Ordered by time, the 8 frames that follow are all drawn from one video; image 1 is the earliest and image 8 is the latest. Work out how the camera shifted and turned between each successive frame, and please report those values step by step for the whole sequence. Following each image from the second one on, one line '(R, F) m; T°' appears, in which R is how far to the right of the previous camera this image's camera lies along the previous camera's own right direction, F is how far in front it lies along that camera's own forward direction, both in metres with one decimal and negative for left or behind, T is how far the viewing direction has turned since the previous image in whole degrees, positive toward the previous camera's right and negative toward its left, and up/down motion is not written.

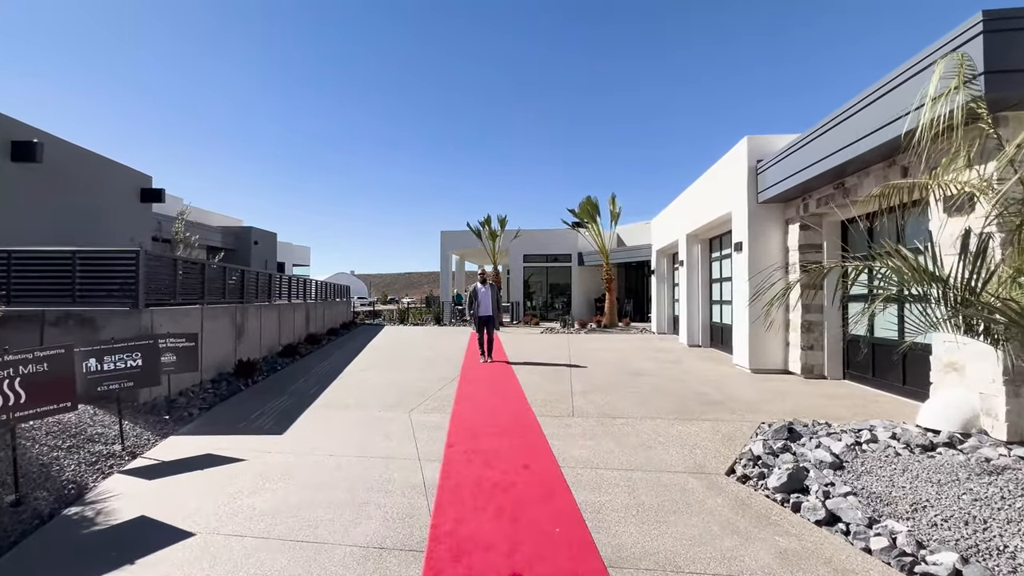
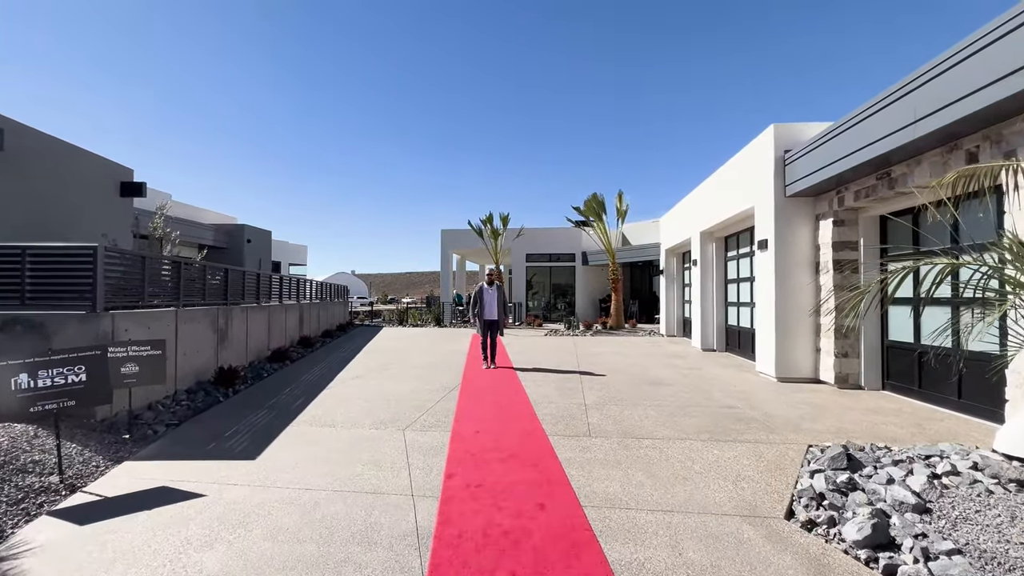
(-0.1, +0.6) m; 0°
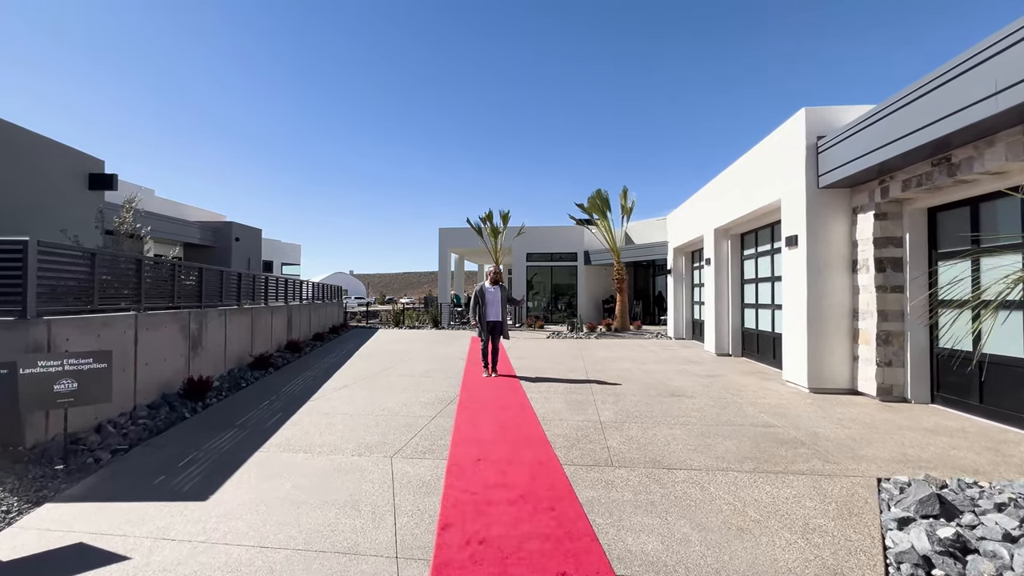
(-0.1, +0.7) m; 0°
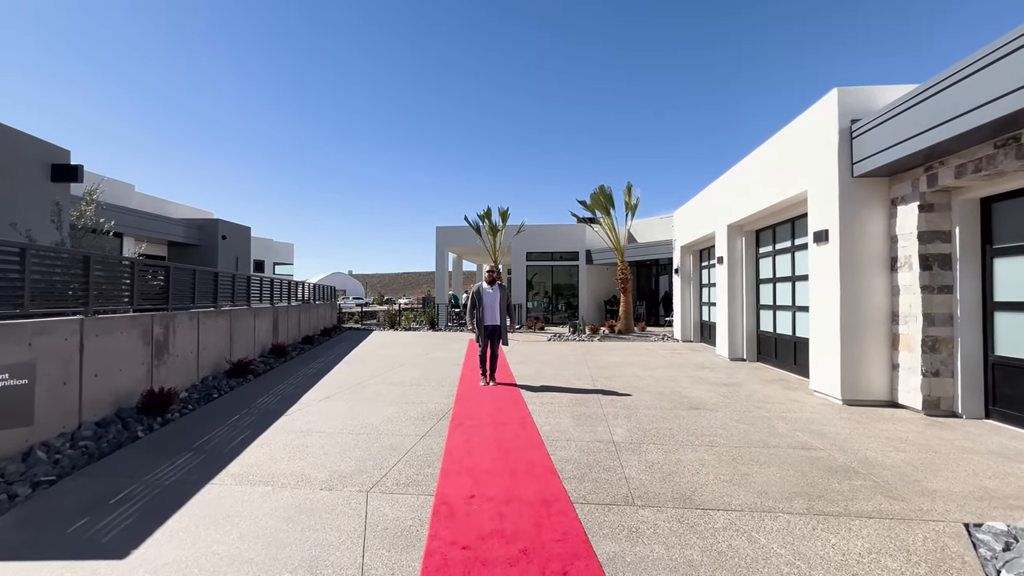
(0.0, +0.7) m; 0°
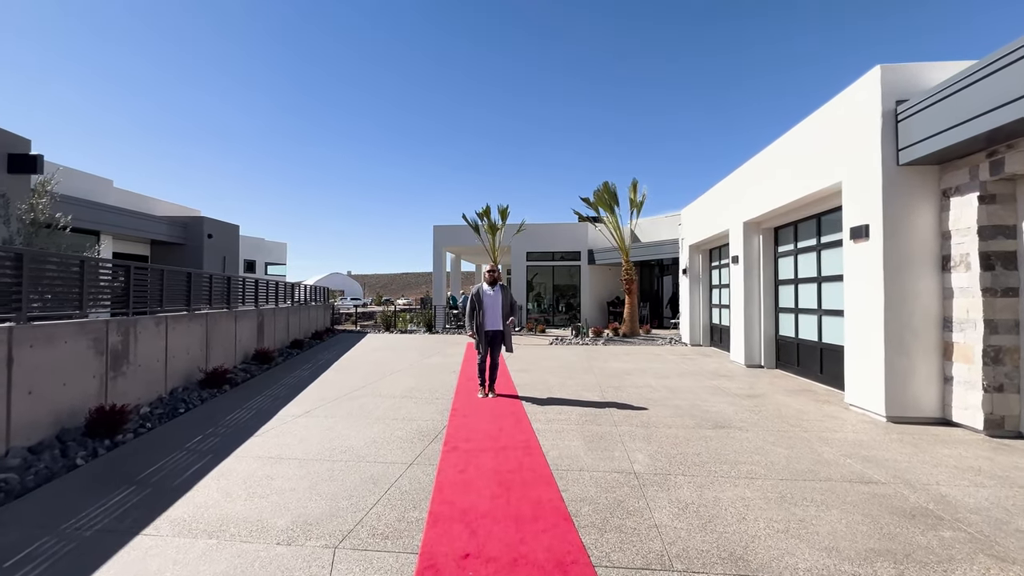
(0.0, +0.7) m; 0°
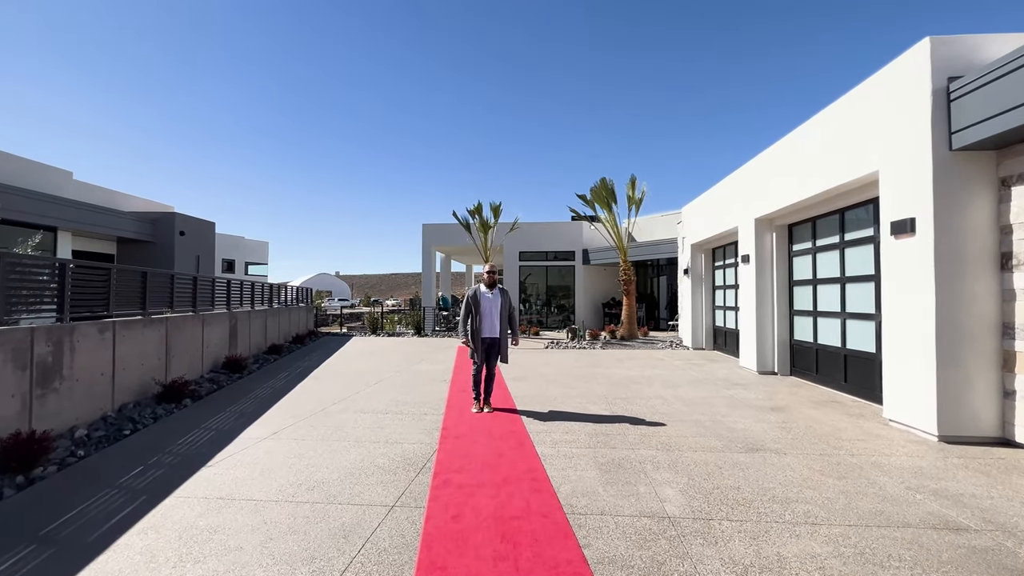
(-0.1, +0.7) m; +1°
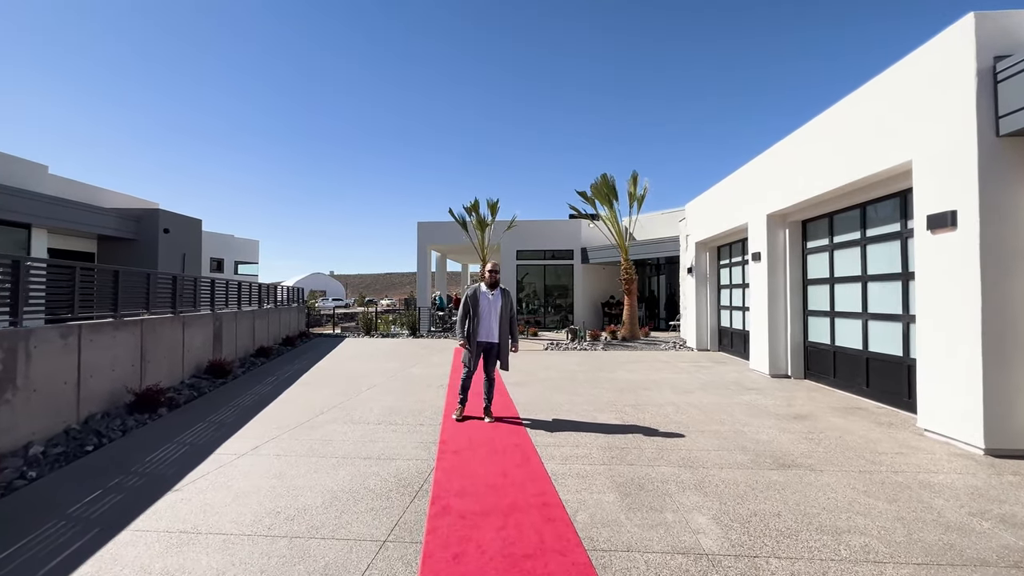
(-0.1, +0.4) m; +1°
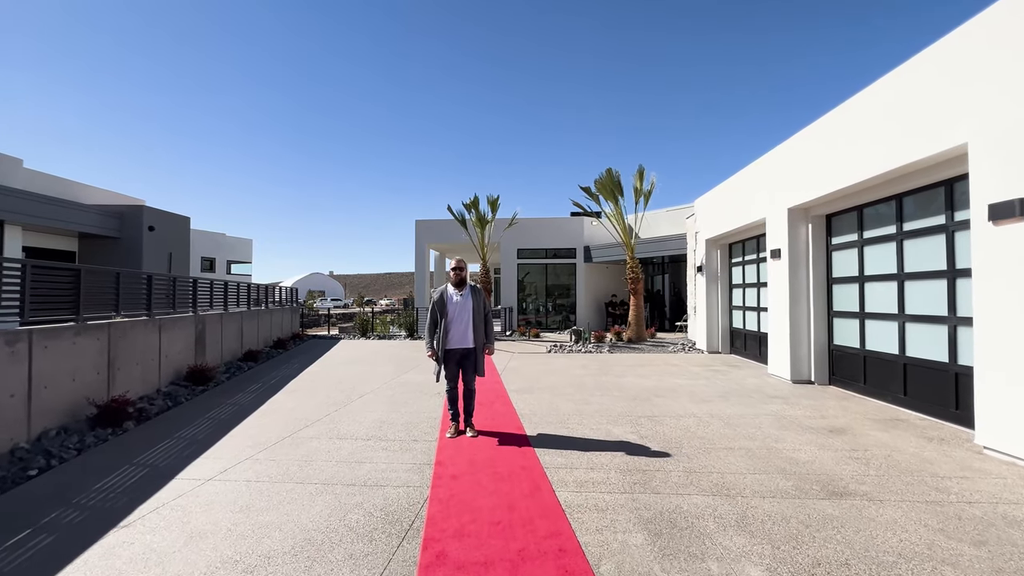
(-0.1, +0.6) m; 0°
